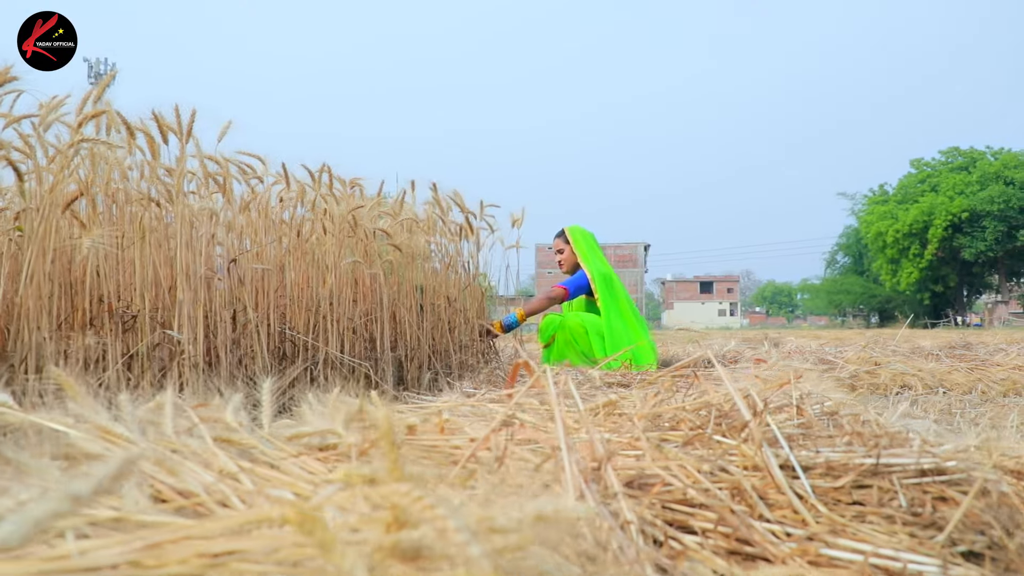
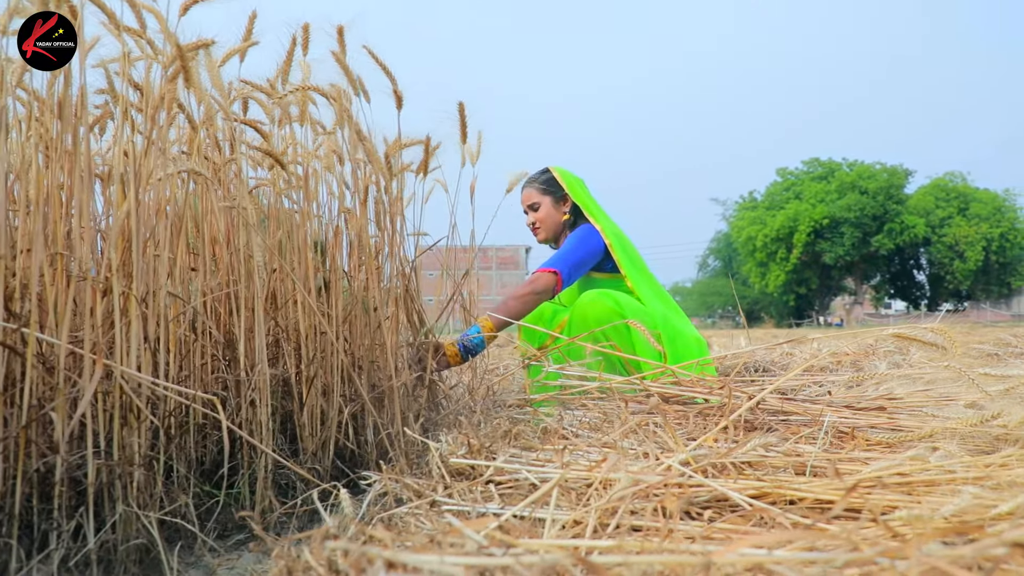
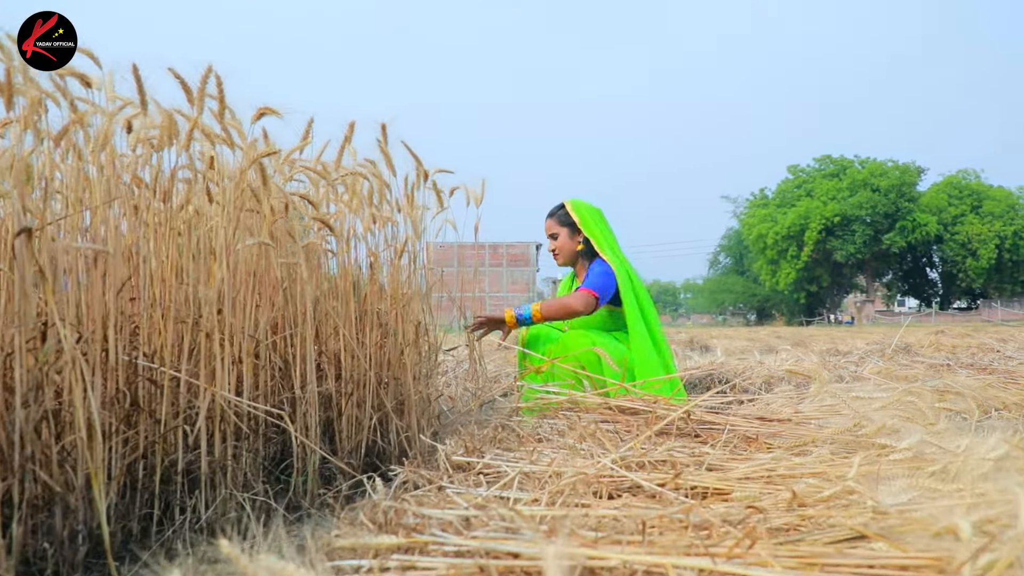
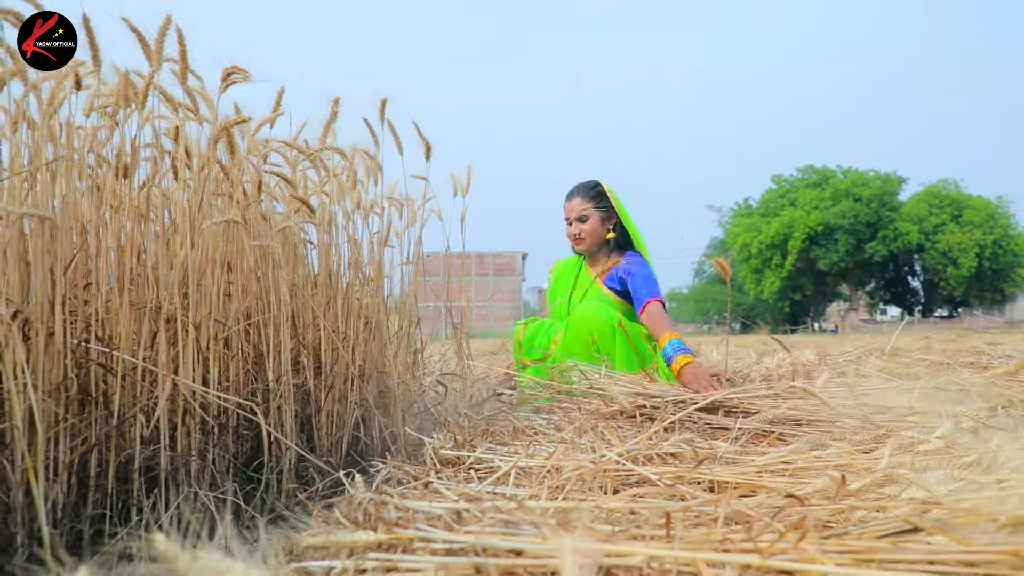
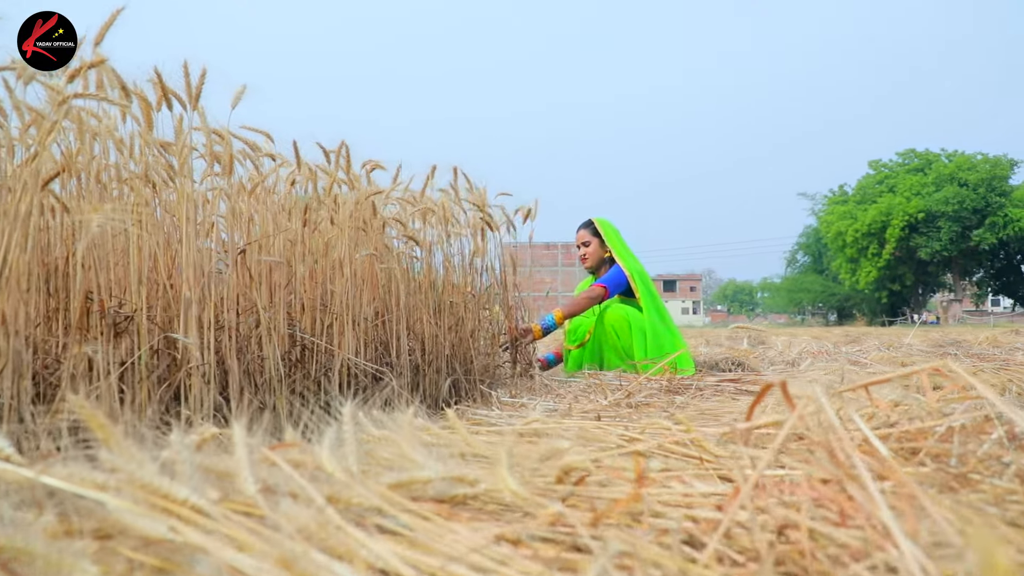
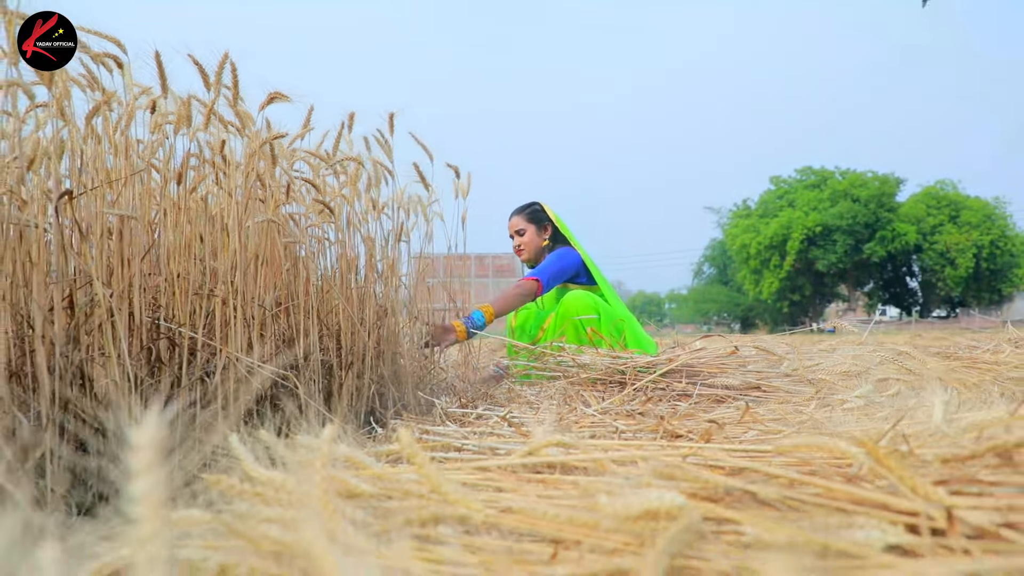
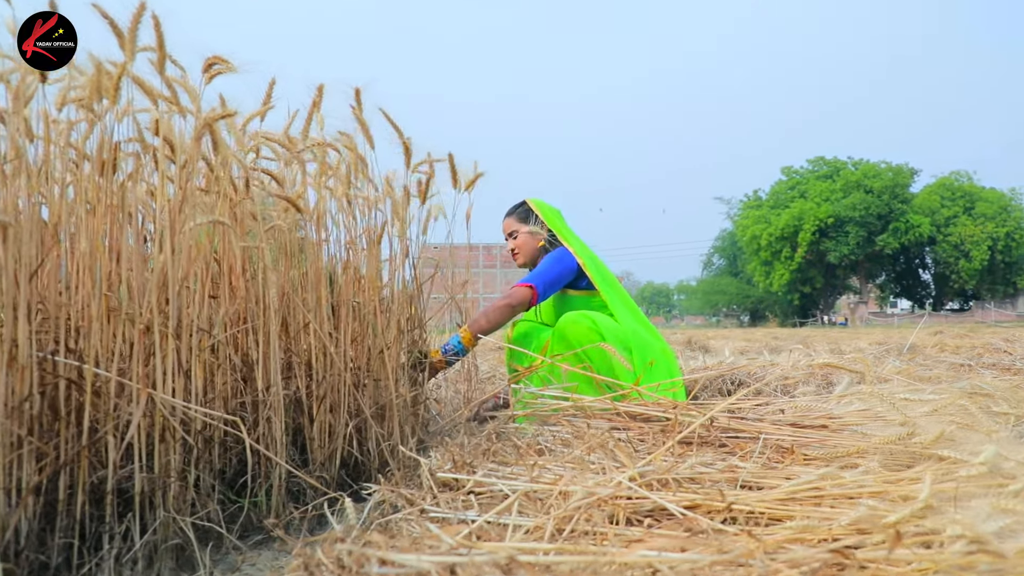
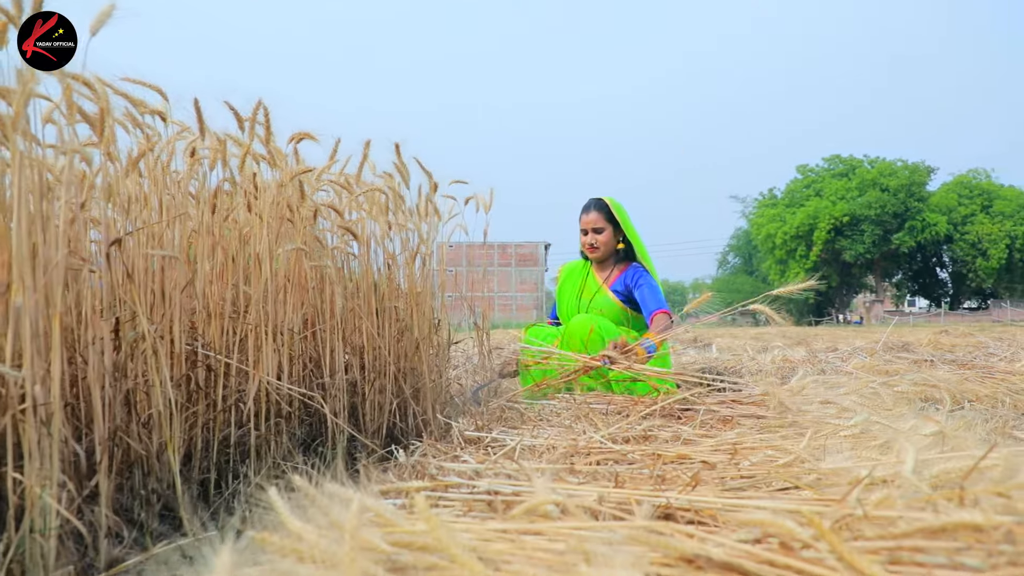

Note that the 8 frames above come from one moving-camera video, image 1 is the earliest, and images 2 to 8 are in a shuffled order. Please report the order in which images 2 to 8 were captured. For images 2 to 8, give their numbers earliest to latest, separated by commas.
5, 8, 3, 7, 2, 4, 6
